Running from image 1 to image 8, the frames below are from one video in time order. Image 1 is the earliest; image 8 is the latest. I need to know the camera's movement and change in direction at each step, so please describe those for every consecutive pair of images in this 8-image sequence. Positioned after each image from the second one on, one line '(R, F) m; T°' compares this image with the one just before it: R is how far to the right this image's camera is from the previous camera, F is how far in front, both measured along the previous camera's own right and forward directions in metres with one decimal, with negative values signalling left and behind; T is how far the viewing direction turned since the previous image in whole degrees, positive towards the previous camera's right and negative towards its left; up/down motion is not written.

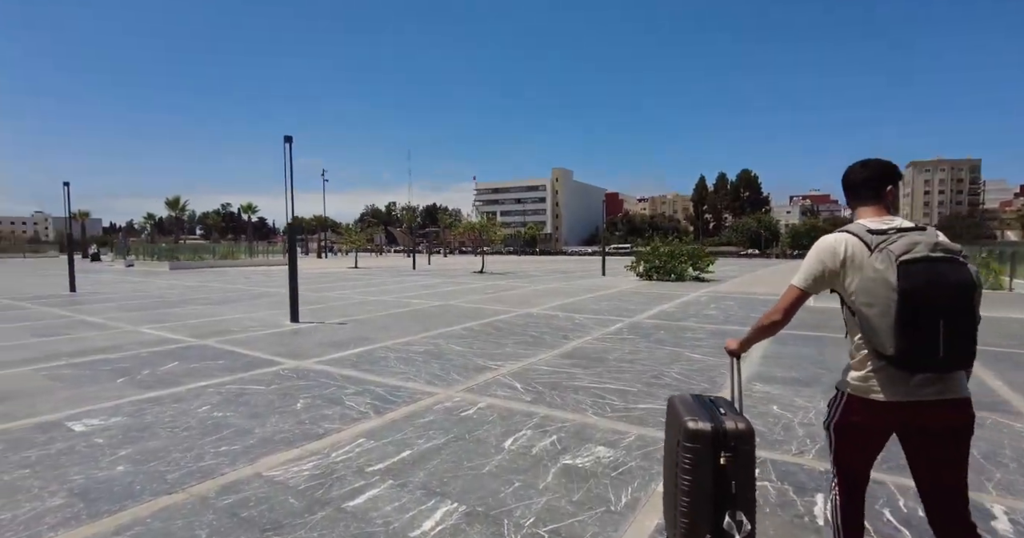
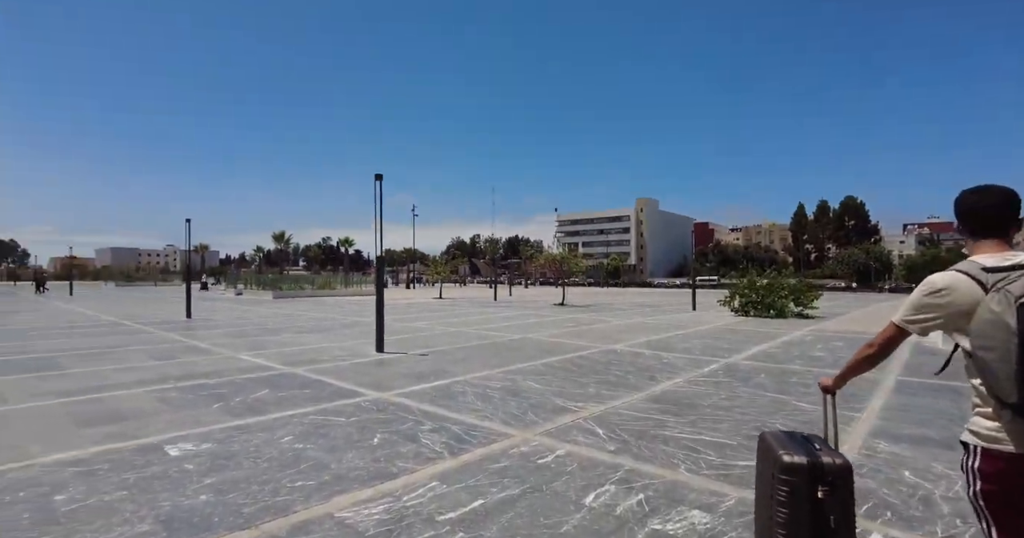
(0.0, +0.4) m; -10°
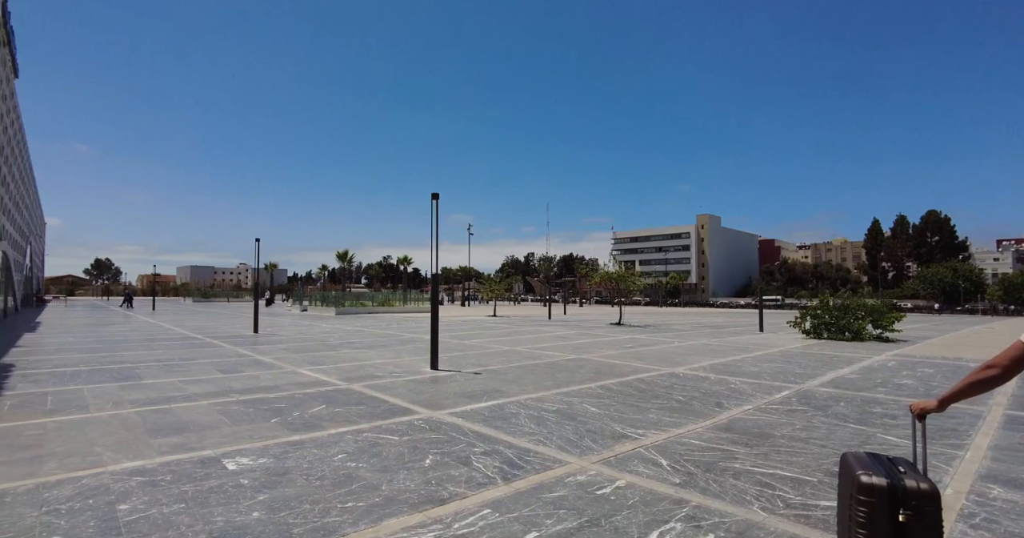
(0.0, +0.3) m; -7°
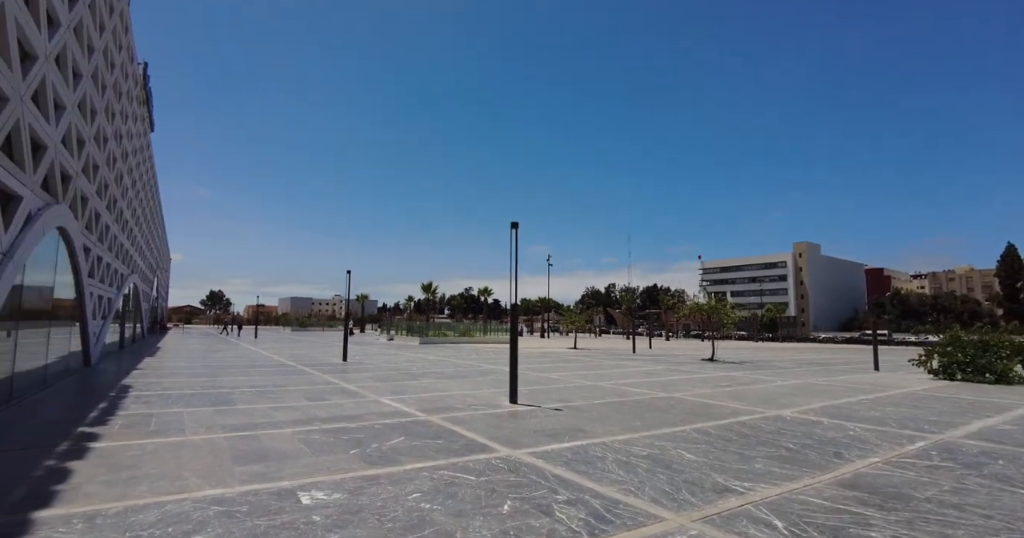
(-0.1, +0.5) m; -10°
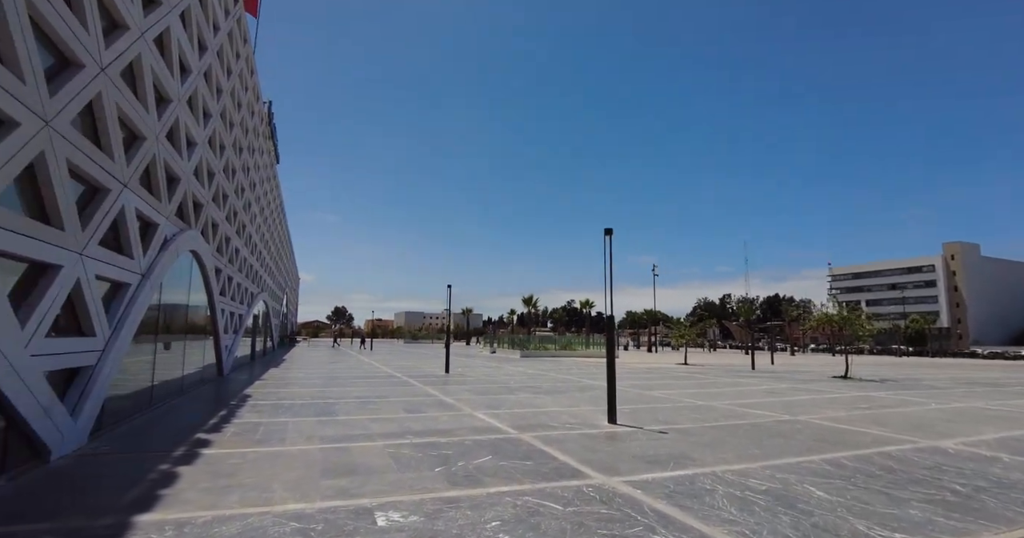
(+0.2, +0.6) m; -12°
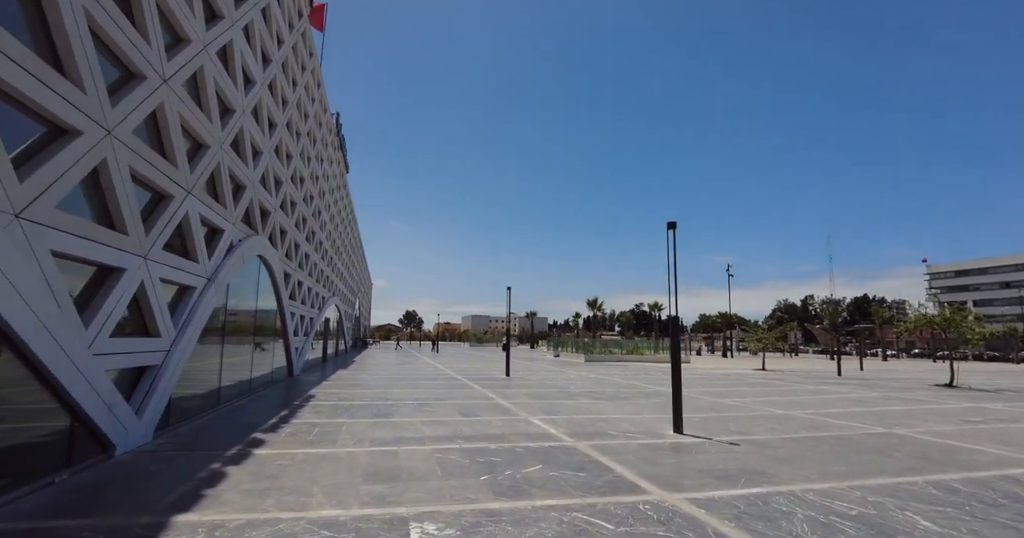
(+0.2, +0.5) m; -8°
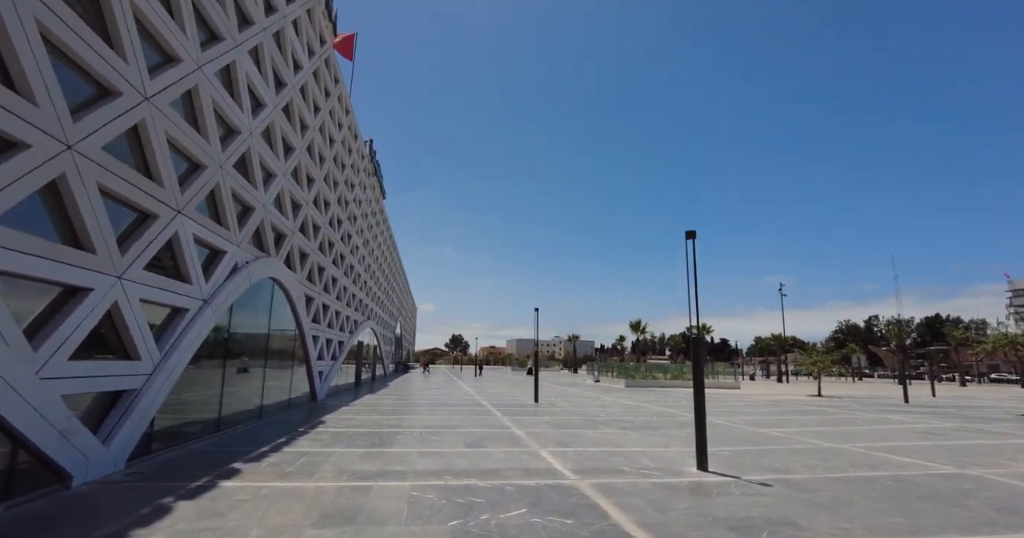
(+0.8, +0.8) m; -5°
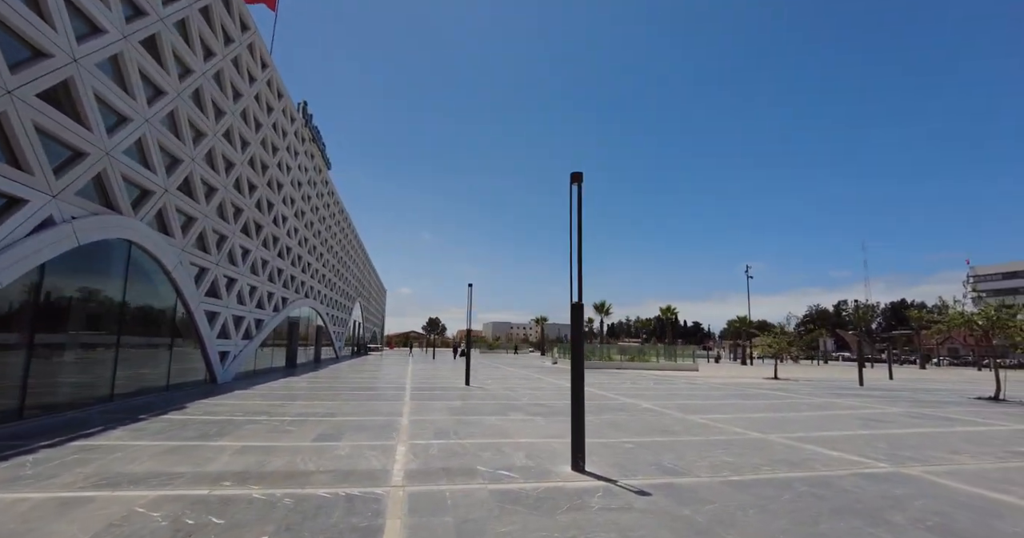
(+2.1, +1.7) m; +2°
